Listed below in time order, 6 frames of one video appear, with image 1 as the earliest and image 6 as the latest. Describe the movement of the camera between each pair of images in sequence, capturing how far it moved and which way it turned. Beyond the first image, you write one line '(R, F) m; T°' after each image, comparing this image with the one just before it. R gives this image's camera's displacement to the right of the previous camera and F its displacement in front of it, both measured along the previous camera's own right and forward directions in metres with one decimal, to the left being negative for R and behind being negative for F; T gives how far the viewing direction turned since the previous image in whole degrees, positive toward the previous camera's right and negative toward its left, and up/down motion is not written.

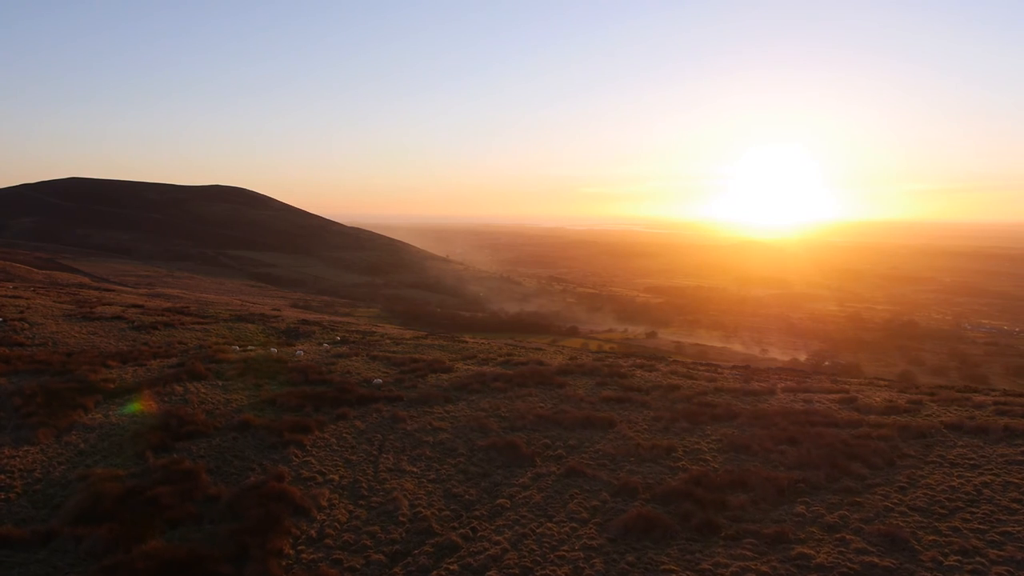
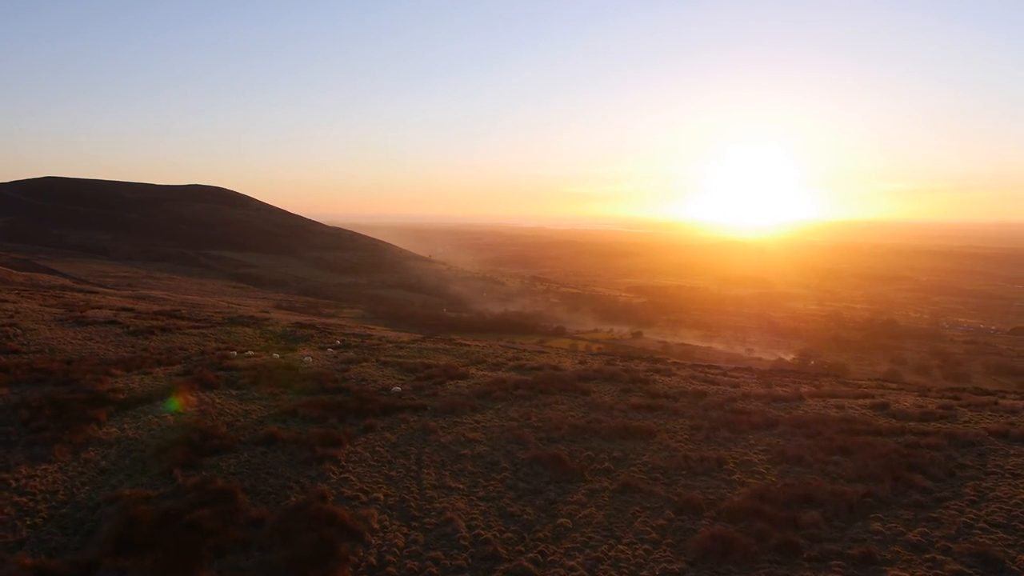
(-1.2, +0.5) m; +1°
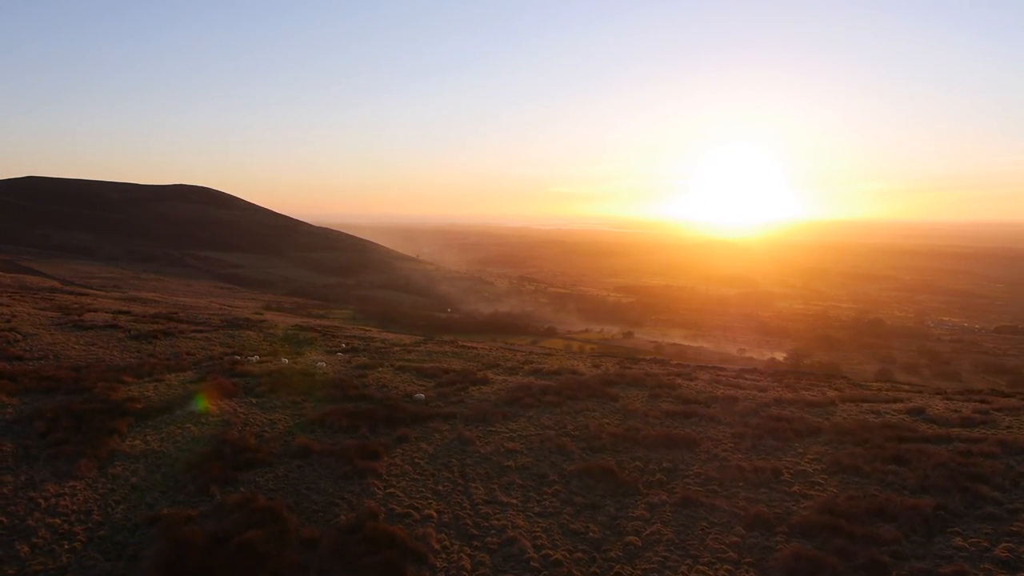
(-1.2, +0.5) m; +1°
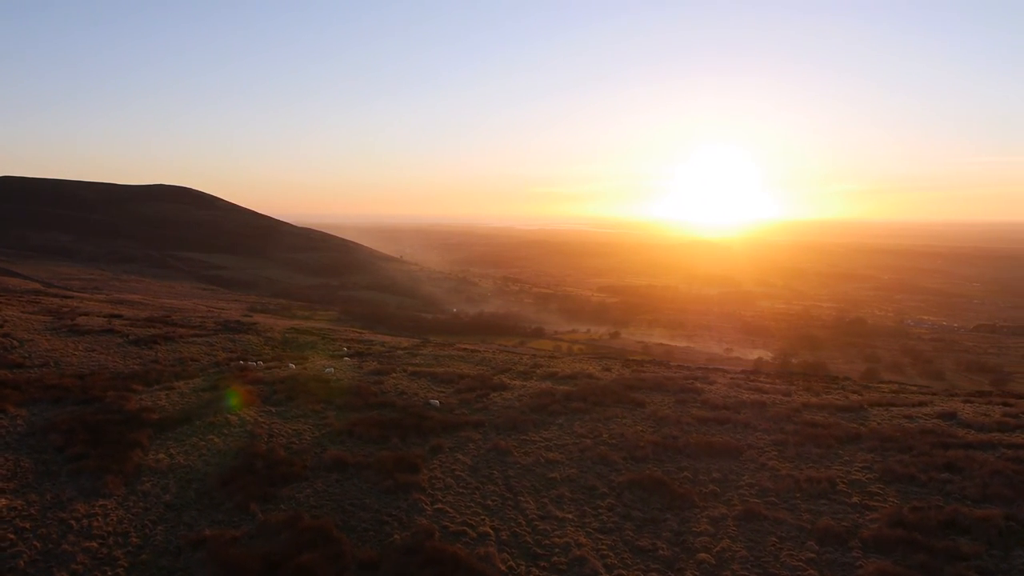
(-1.2, +0.4) m; +1°
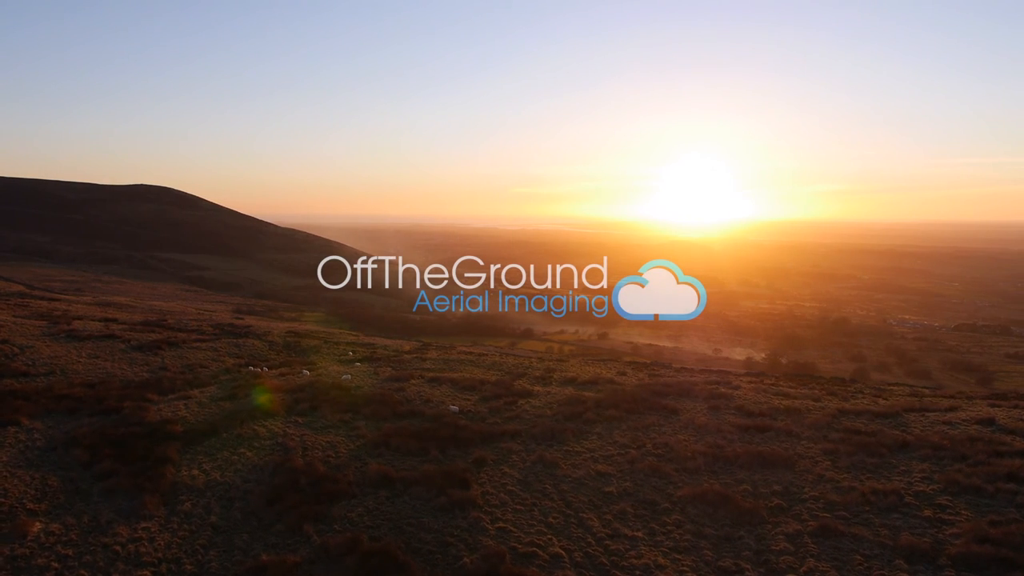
(-1.3, +0.5) m; +1°
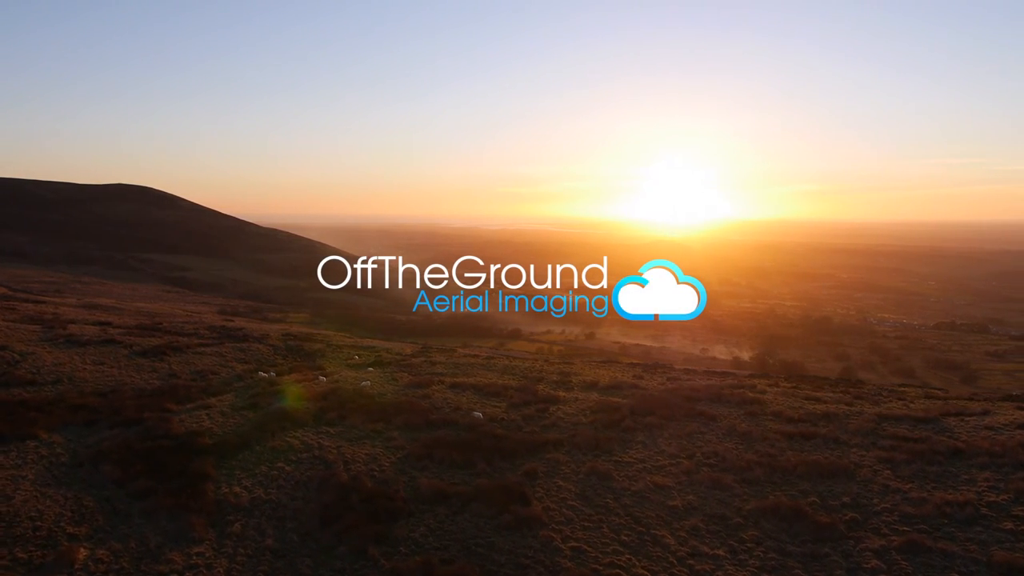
(-1.4, +0.5) m; +1°
